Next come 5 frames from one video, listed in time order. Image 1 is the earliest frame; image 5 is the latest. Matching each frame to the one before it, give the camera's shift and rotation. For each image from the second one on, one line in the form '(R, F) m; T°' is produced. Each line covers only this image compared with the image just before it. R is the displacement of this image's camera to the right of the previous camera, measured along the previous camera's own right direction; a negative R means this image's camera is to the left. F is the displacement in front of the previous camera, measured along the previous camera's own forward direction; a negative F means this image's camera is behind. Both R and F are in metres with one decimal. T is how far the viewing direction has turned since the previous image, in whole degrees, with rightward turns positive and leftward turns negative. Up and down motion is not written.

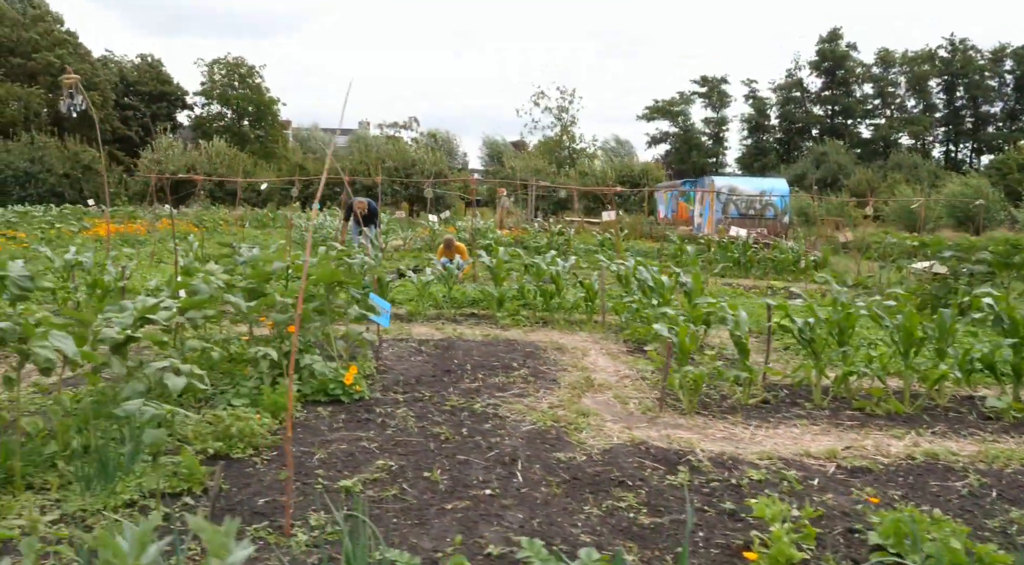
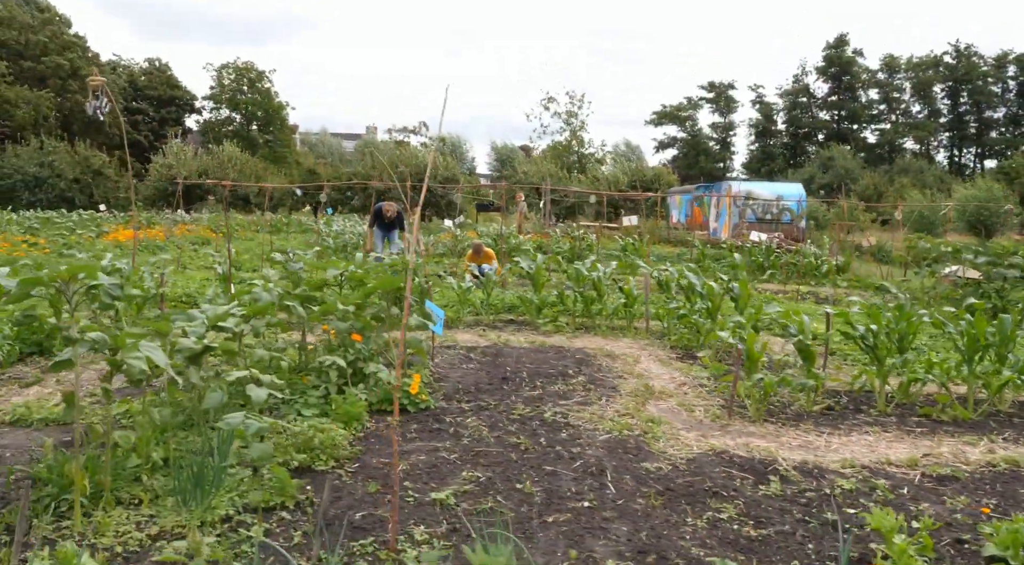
(-0.4, +0.1) m; 0°
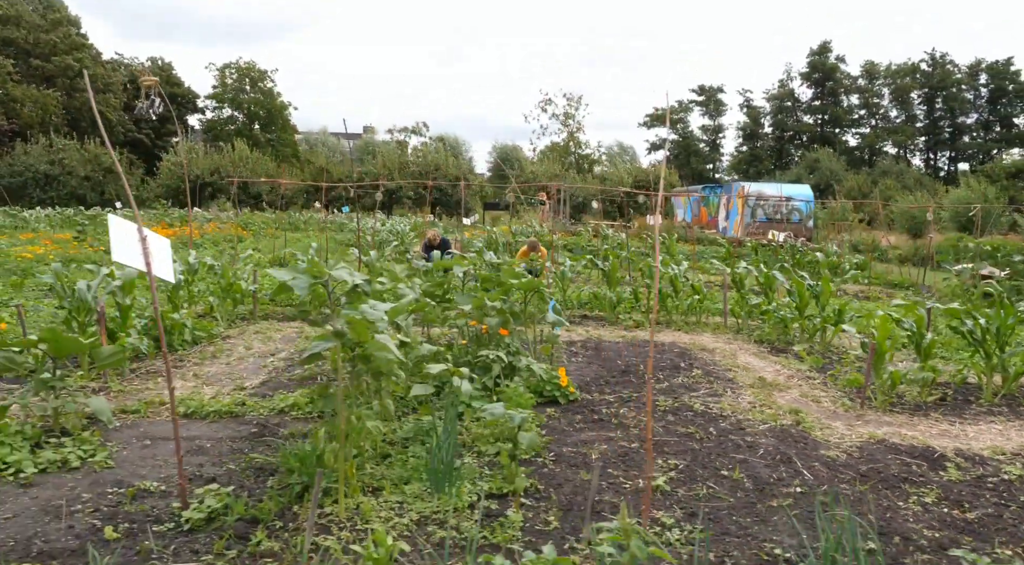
(-1.0, -0.1) m; +1°
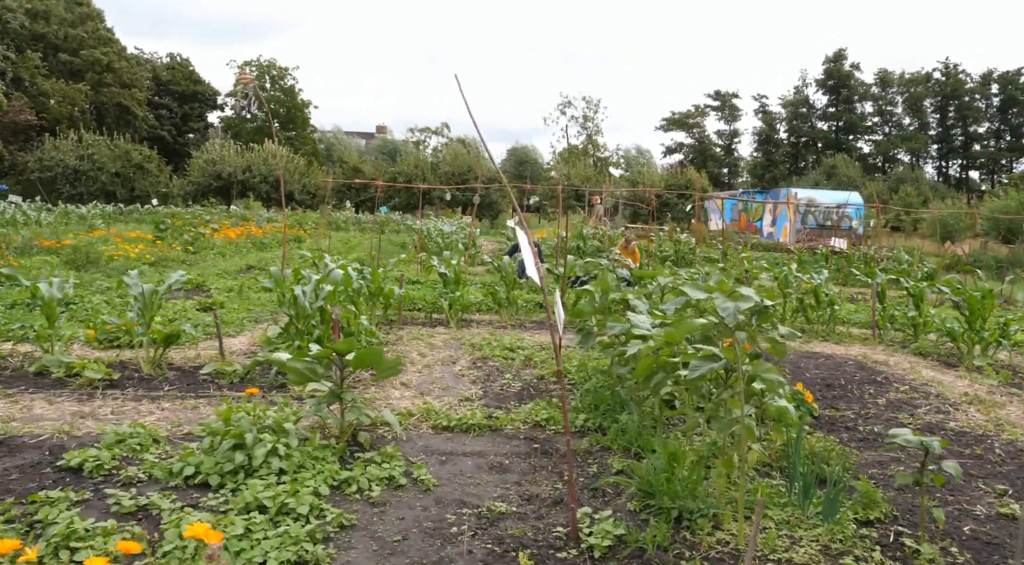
(-1.4, +0.1) m; 0°
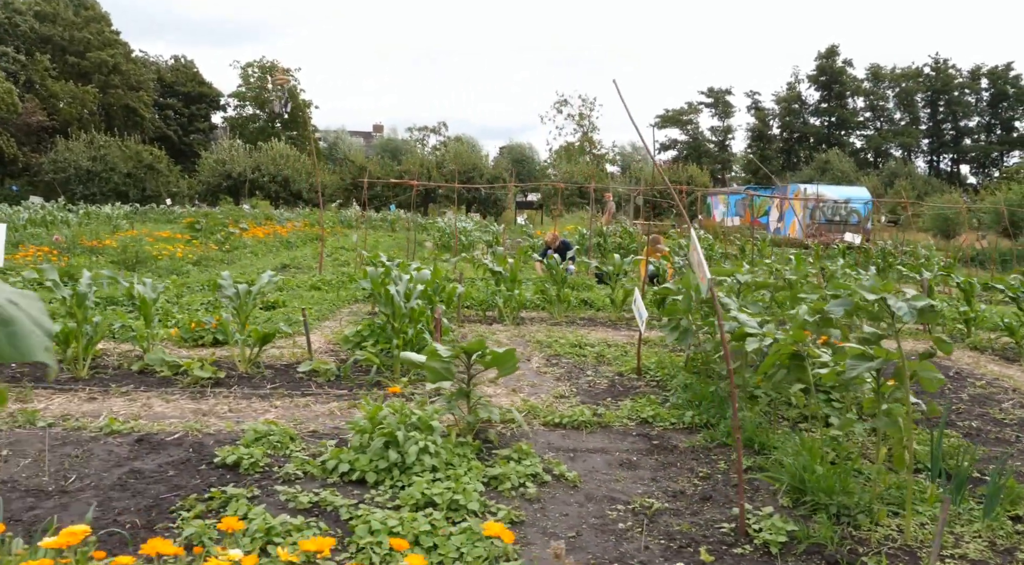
(-0.6, 0.0) m; +1°
